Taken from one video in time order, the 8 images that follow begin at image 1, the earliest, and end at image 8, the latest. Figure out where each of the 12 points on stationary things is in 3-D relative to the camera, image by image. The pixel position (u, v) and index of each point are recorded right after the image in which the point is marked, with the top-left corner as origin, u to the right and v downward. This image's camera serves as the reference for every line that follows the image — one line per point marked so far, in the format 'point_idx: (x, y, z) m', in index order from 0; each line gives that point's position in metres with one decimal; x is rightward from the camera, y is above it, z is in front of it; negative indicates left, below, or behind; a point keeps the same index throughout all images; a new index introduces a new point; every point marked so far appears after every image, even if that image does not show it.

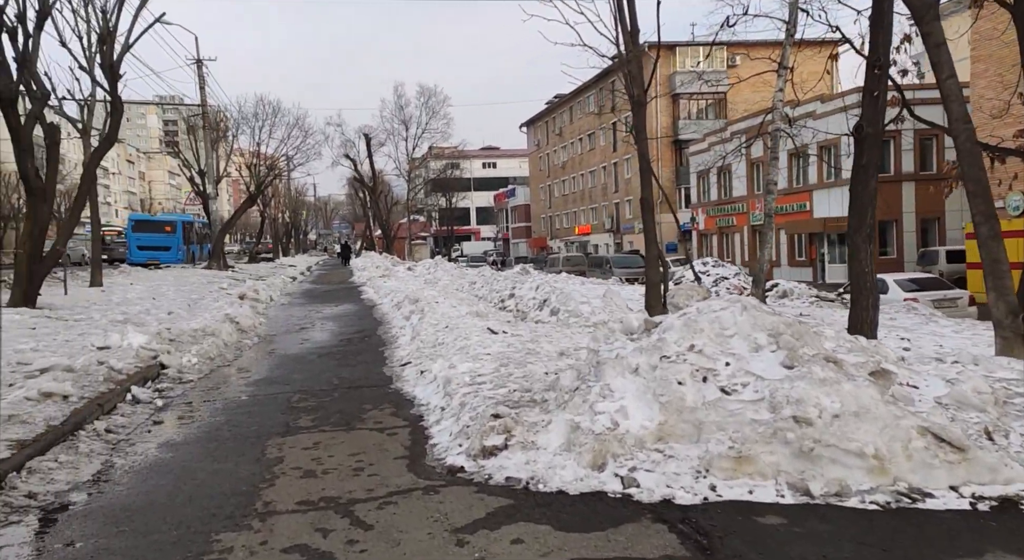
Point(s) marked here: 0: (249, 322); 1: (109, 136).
0: (-4.5, -0.7, +14.6) m
1: (-8.0, +2.9, +17.0) m
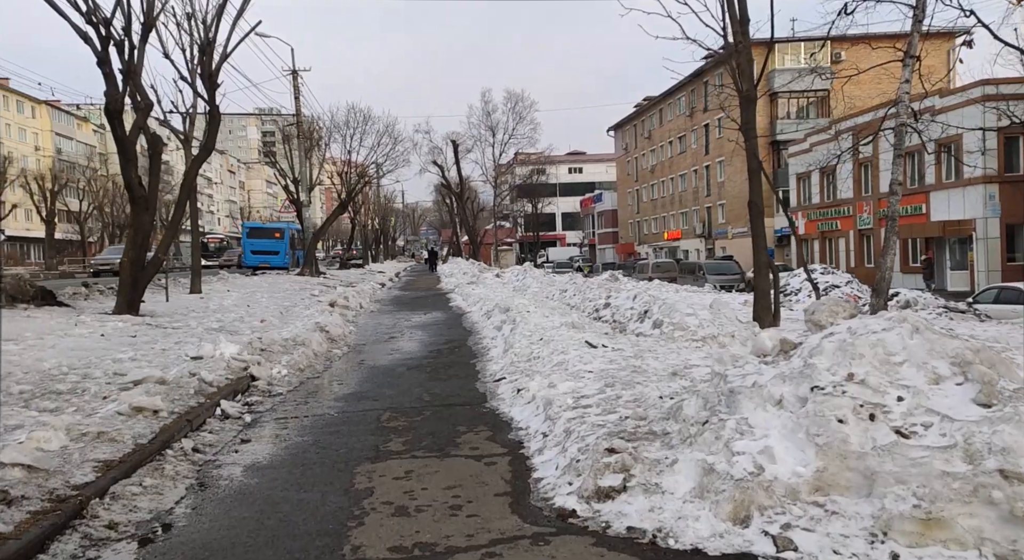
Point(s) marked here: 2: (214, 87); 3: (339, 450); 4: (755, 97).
0: (-2.9, -0.9, +14.3) m
1: (-6.1, +2.7, +17.0) m
2: (-6.0, +3.9, +17.1) m
3: (-1.3, -1.3, +6.4) m
4: (+3.5, +2.6, +12.2) m
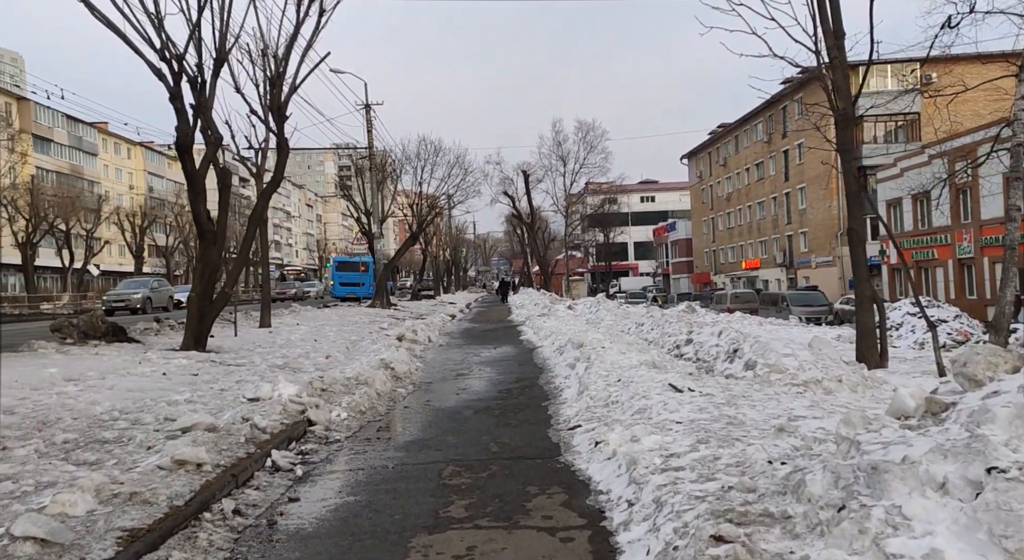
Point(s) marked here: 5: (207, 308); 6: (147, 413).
0: (-1.7, -1.4, +13.7) m
1: (-4.7, +2.1, +16.8) m
2: (-4.6, +3.2, +16.9) m
3: (-0.8, -1.6, +5.7) m
4: (+4.5, +2.2, +11.2) m
5: (-5.6, -0.5, +15.5) m
6: (-3.7, -1.3, +8.6) m
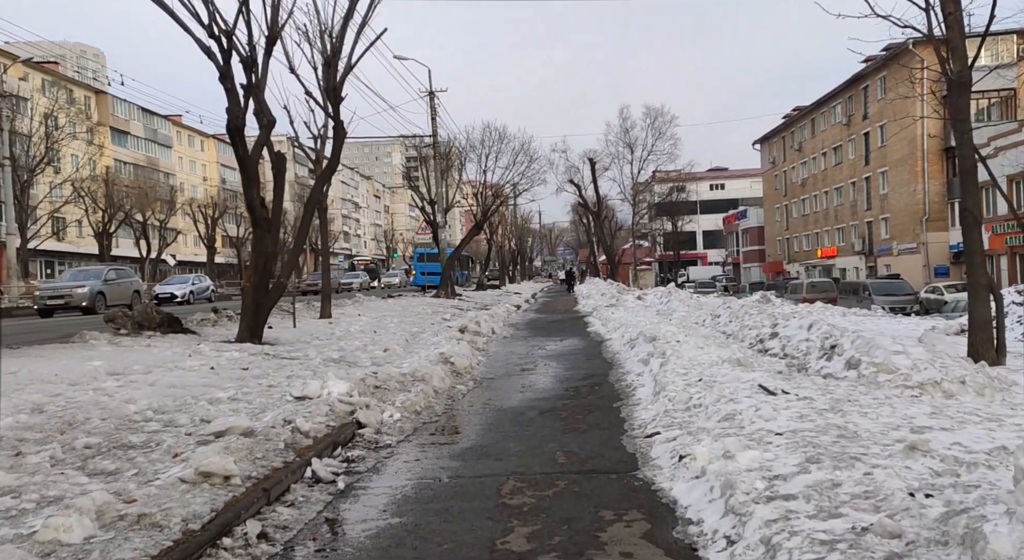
0: (-0.7, -1.3, +12.8) m
1: (-3.5, +2.3, +16.1) m
2: (-3.3, +3.4, +16.2) m
3: (-0.4, -1.5, +4.8) m
4: (+5.3, +2.3, +9.8) m
5: (-4.4, -0.3, +14.9) m
6: (-3.1, -1.2, +8.0) m
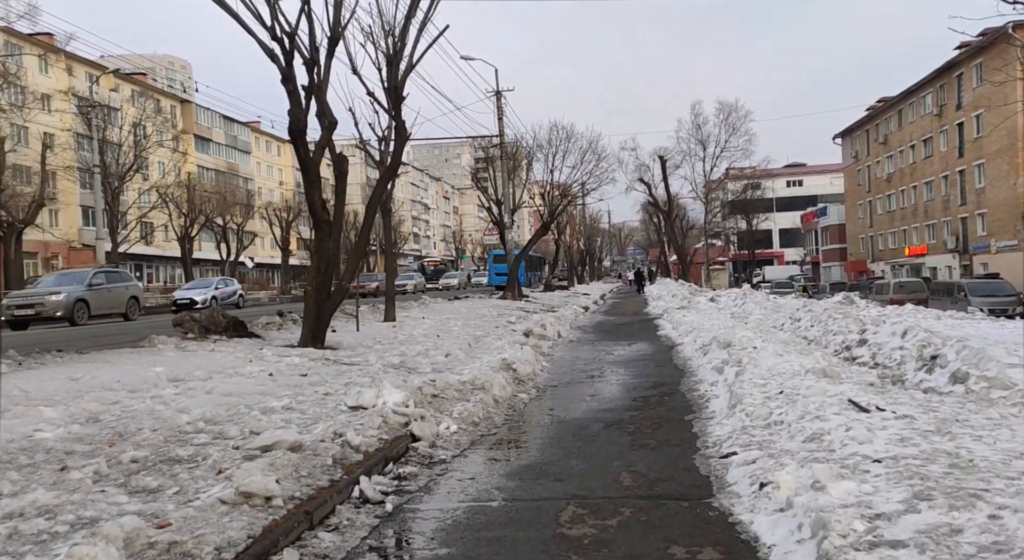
0: (+0.2, -1.3, +12.3) m
1: (-2.2, +2.2, +15.9) m
2: (-2.1, +3.4, +15.9) m
3: (-0.1, -1.5, +4.3) m
4: (+6.0, +2.3, +8.9) m
5: (-3.3, -0.4, +14.8) m
6: (-2.5, -1.3, +7.7) m
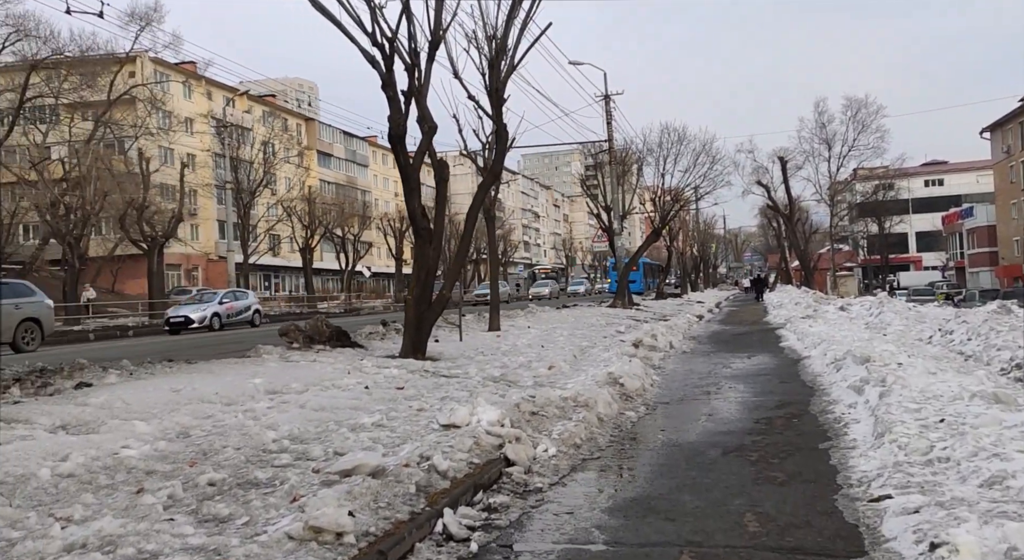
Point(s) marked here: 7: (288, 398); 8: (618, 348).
0: (+1.7, -1.4, +11.5) m
1: (-0.3, +2.0, +15.3) m
2: (-0.2, +3.2, +15.4) m
3: (+0.3, -1.6, +3.6) m
4: (+6.9, +2.2, +7.3) m
5: (-1.5, -0.5, +14.3) m
6: (-1.7, -1.4, +7.2) m
7: (-2.5, -1.3, +9.5) m
8: (+1.9, -1.2, +15.6) m
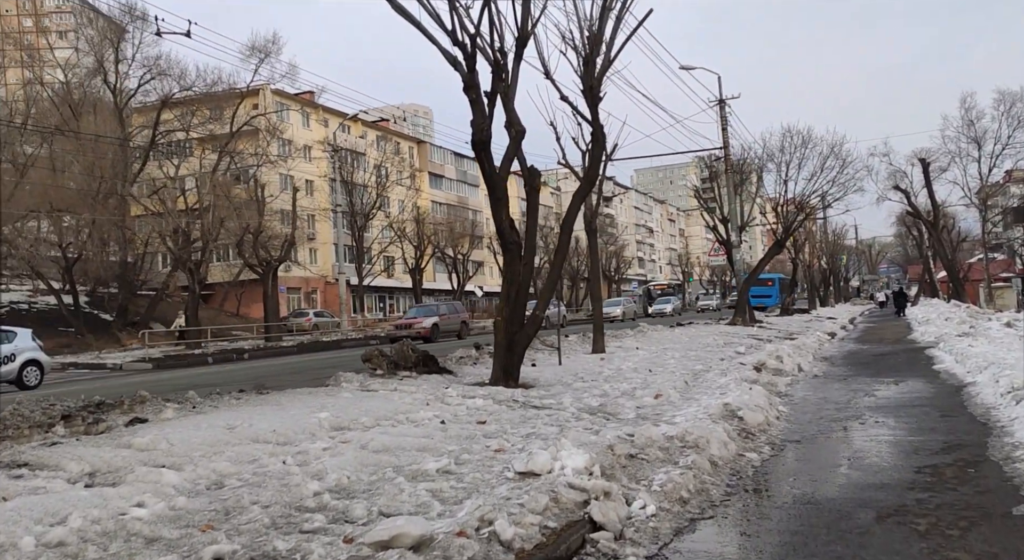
0: (+2.9, -1.6, +9.8) m
1: (+1.3, +1.7, +13.9) m
2: (+1.4, +2.9, +14.0) m
3: (+0.4, -1.6, +2.1) m
4: (+7.4, +2.3, +5.1) m
5: (+0.1, -0.8, +13.1) m
6: (-1.0, -1.5, +6.0) m
7: (-1.6, -1.6, +8.4) m
8: (+3.6, -1.5, +13.8) m
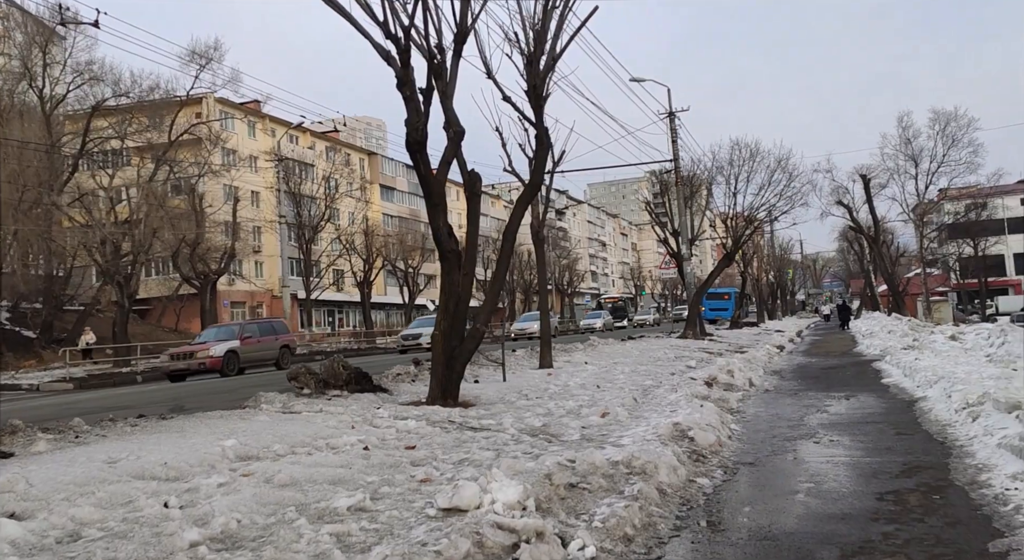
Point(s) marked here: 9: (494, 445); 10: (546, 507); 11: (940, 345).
0: (+2.1, -1.7, +9.1) m
1: (+0.4, +1.6, +13.2) m
2: (+0.5, +2.7, +13.3) m
3: (+0.1, -1.6, +1.3) m
4: (+6.9, +2.2, +4.7) m
5: (-0.8, -1.0, +12.2) m
6: (-1.5, -1.6, +5.1) m
7: (-2.2, -1.6, +7.5) m
8: (+2.7, -1.7, +13.1) m
9: (-0.2, -1.7, +8.8) m
10: (+0.3, -1.6, +6.1) m
11: (+9.2, -1.4, +18.6) m
